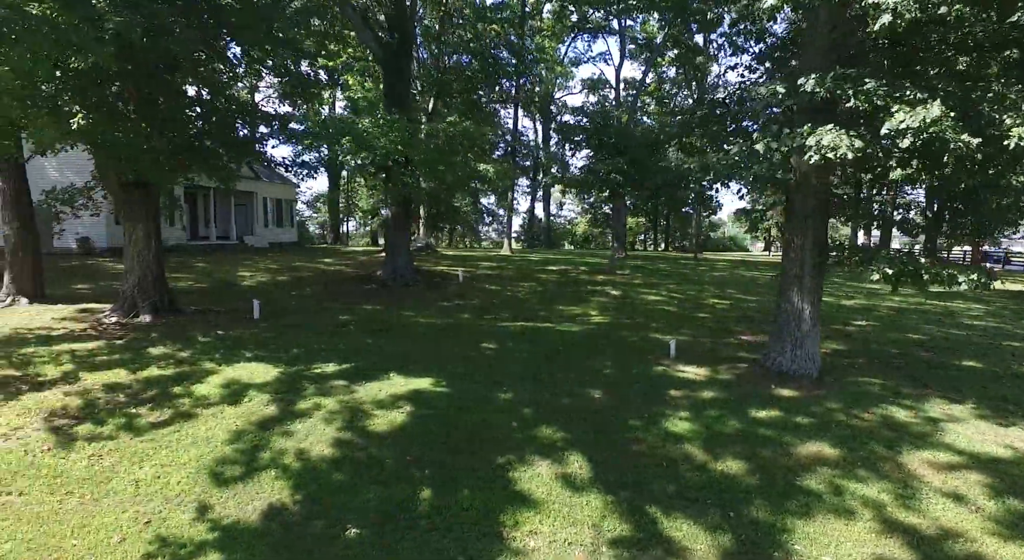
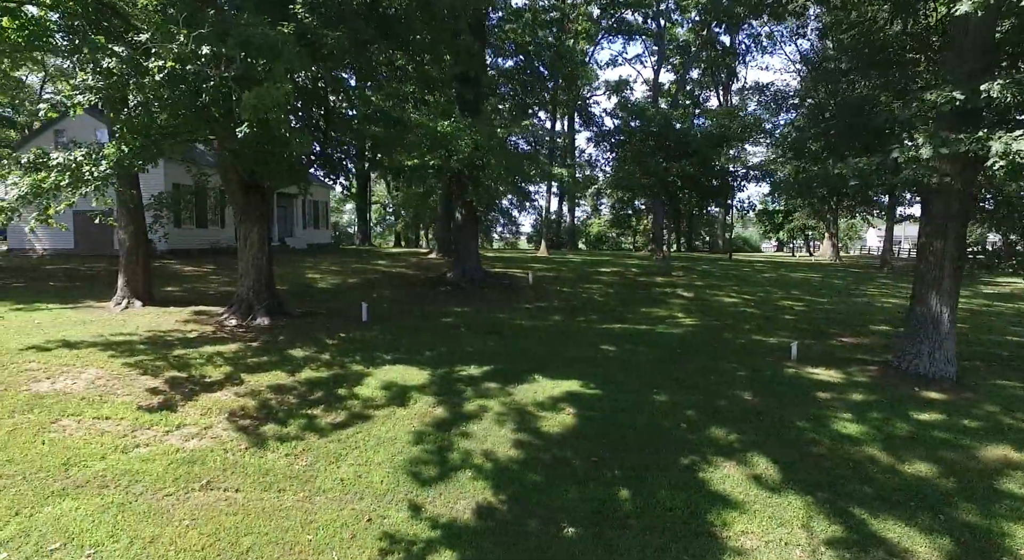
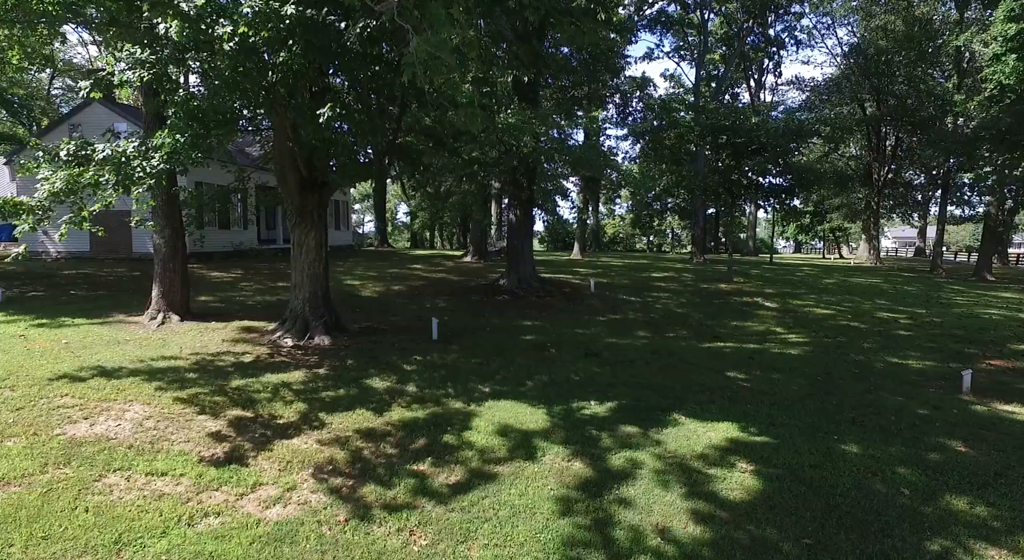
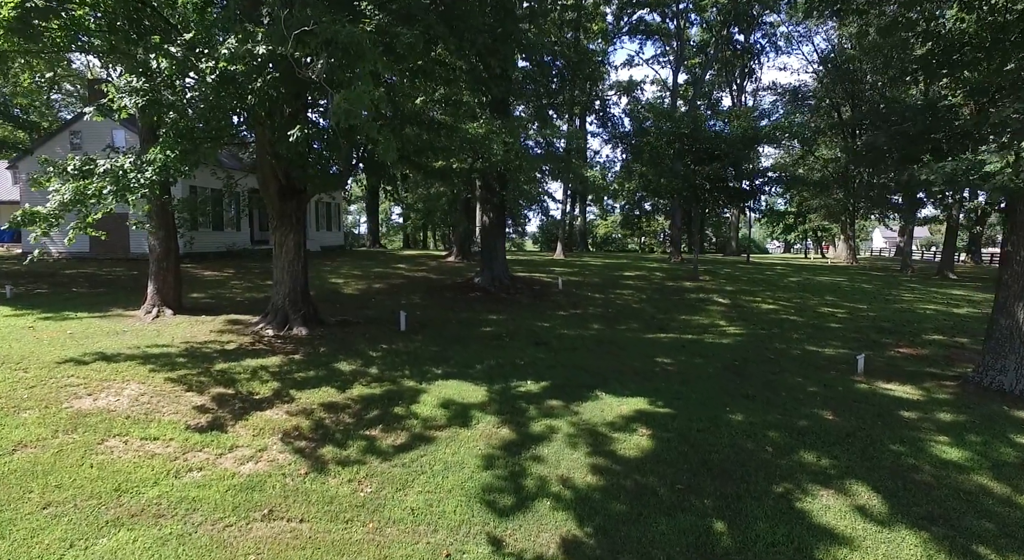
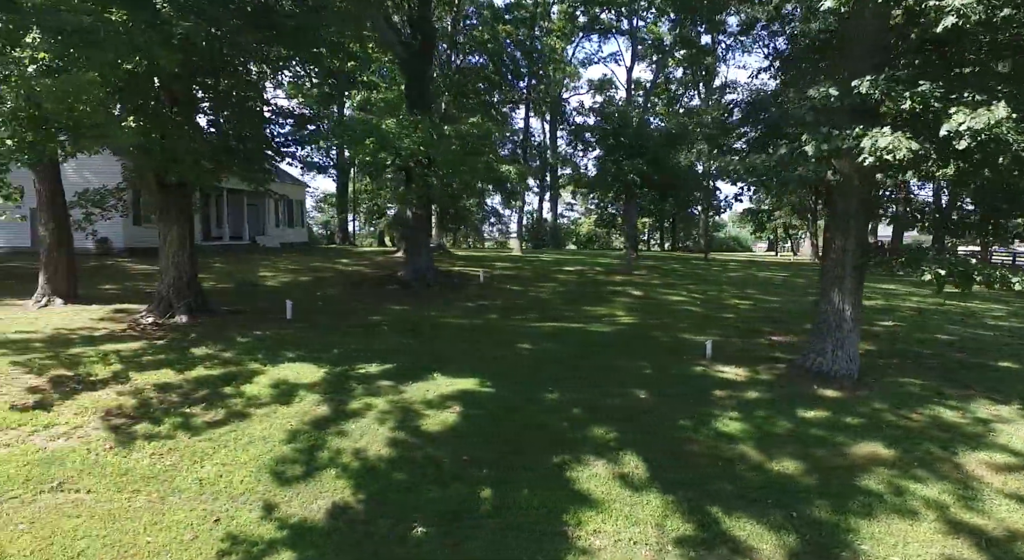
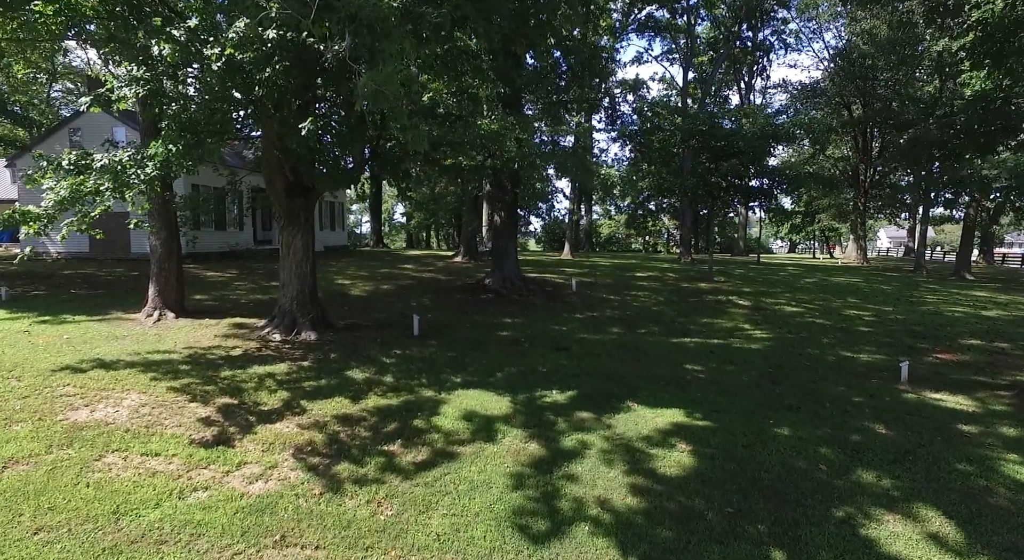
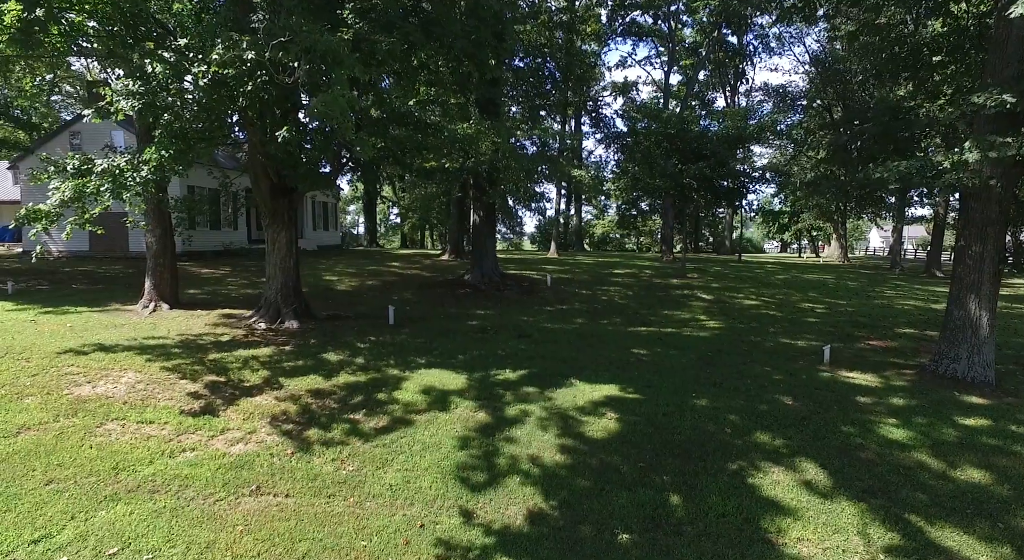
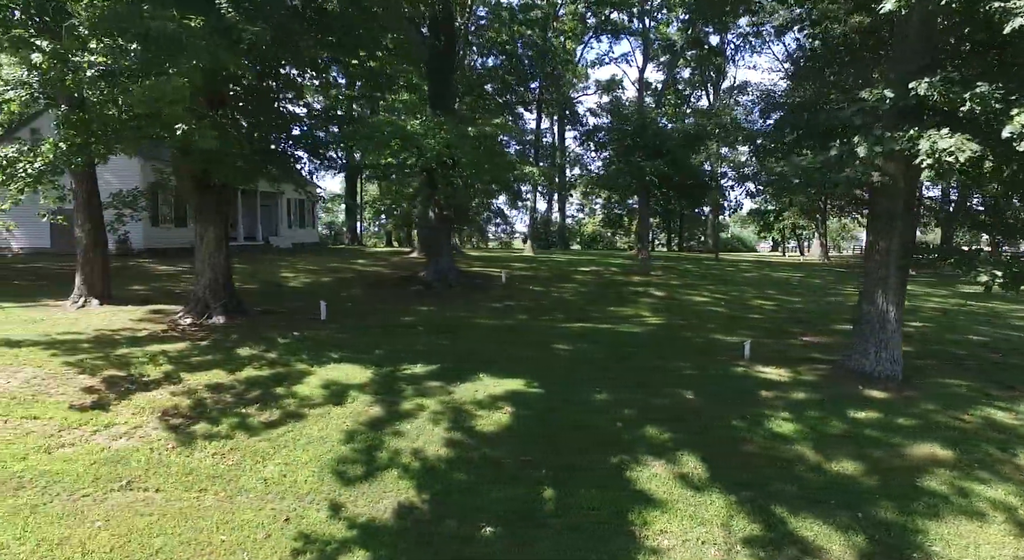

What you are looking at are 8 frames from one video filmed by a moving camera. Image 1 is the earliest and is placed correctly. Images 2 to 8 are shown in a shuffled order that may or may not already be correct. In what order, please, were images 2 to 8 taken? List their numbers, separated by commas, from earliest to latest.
5, 8, 2, 7, 4, 6, 3
